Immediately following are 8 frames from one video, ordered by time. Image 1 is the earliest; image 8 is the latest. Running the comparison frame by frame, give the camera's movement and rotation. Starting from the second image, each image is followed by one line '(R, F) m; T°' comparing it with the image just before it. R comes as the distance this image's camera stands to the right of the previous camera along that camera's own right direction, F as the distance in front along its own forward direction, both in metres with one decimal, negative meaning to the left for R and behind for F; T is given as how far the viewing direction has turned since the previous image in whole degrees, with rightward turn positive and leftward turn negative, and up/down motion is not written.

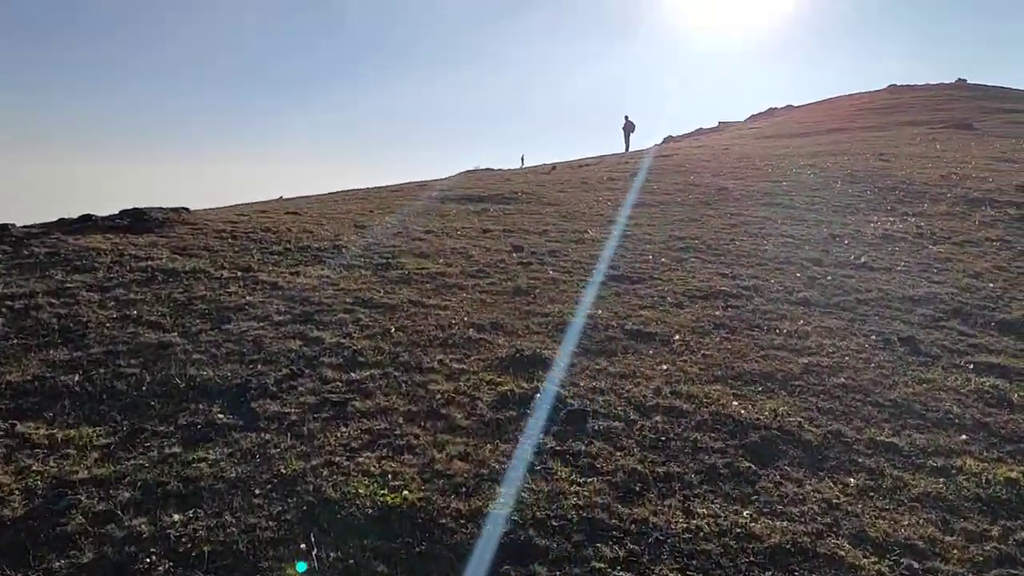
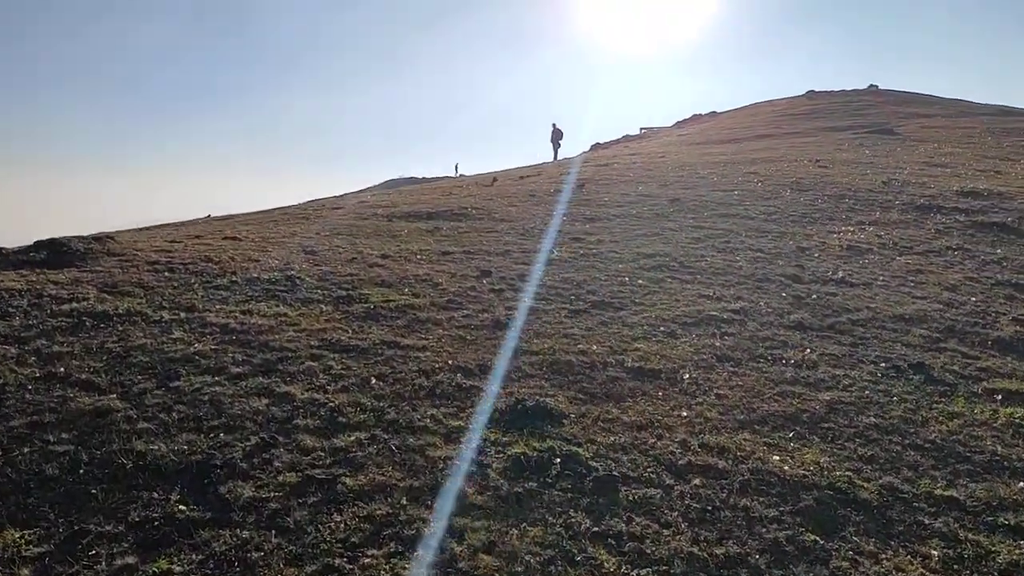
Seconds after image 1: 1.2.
(-0.8, +1.4) m; +5°
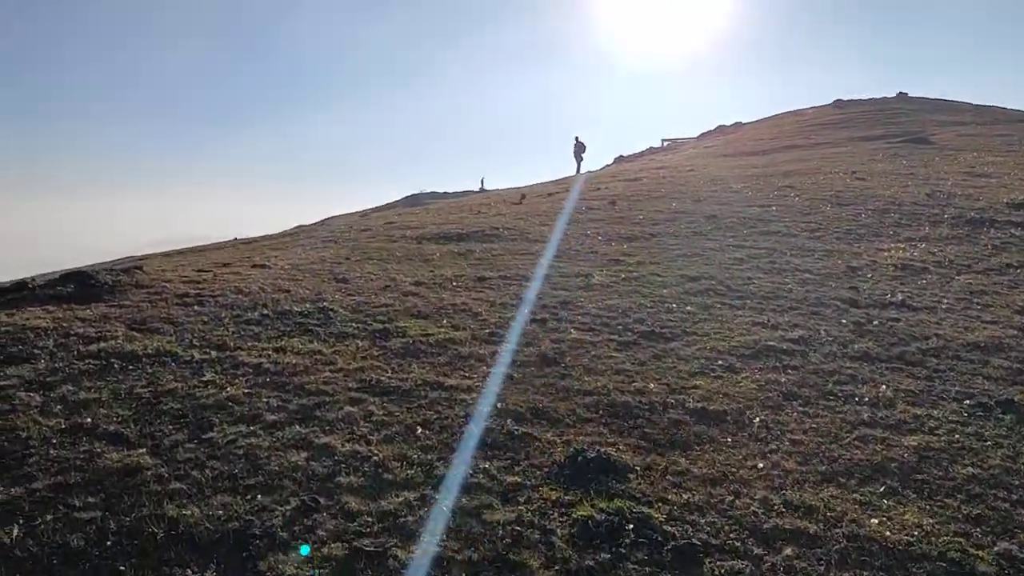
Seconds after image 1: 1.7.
(-0.4, +0.8) m; -1°
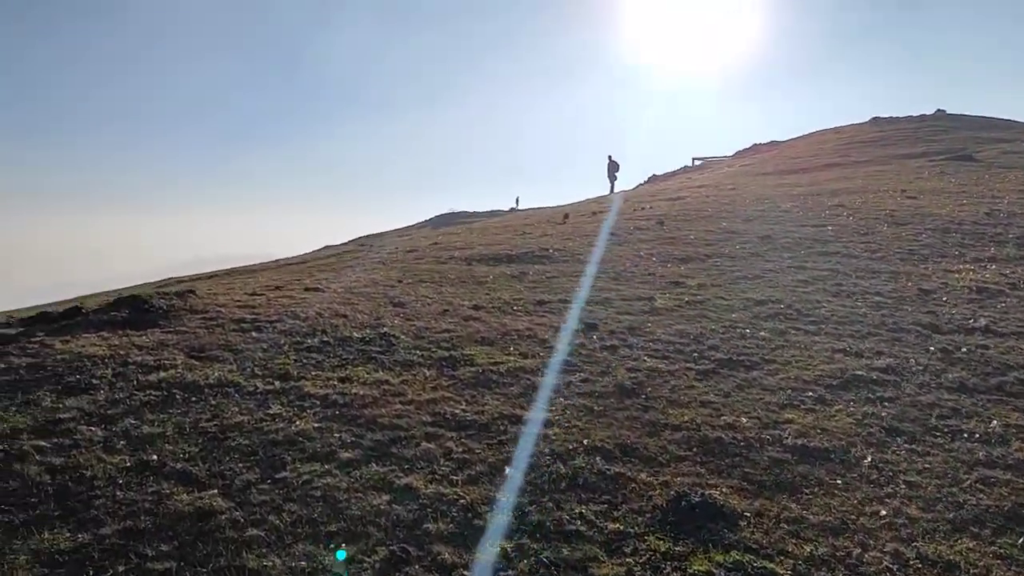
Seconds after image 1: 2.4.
(-0.7, +0.6) m; -2°
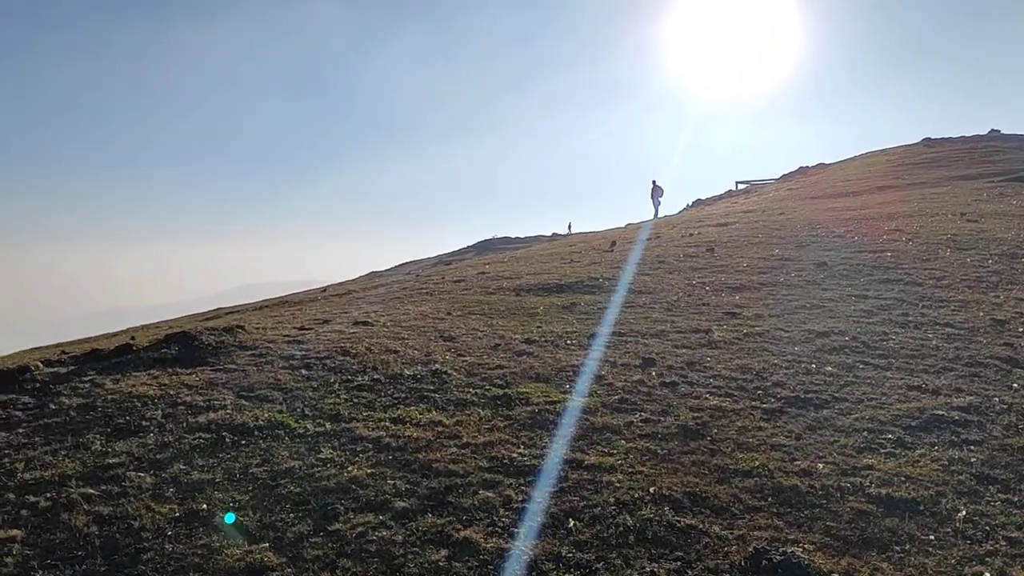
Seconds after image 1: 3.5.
(-0.2, +0.5) m; -3°
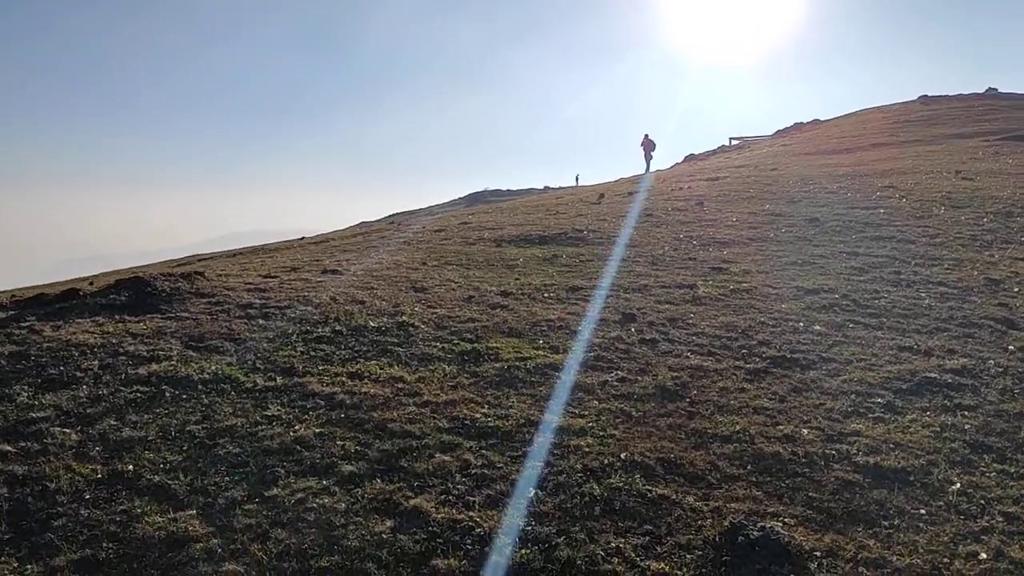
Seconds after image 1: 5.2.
(+0.3, +0.8) m; +1°
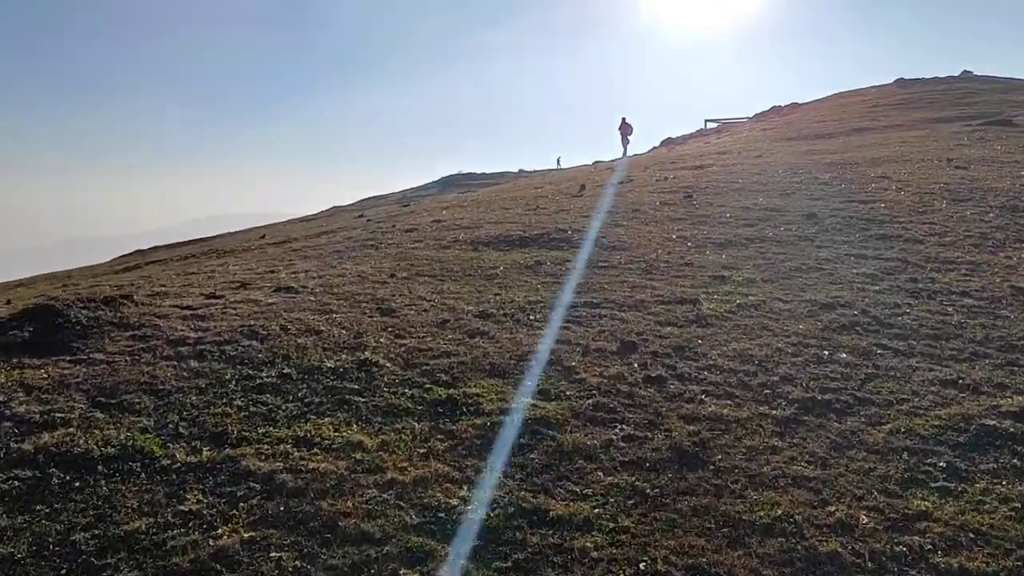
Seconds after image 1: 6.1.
(-0.1, +2.0) m; +2°
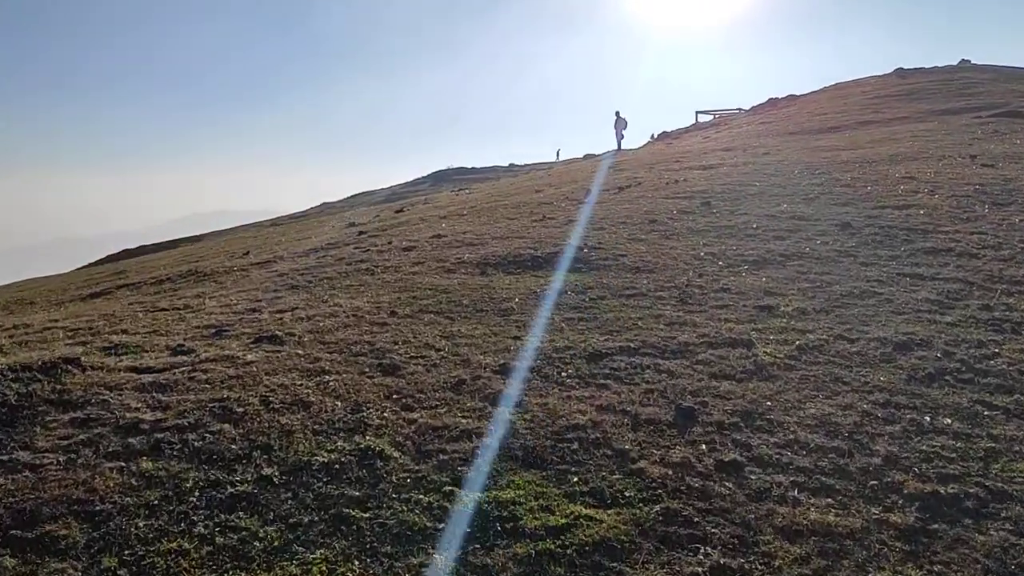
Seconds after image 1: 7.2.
(-0.5, +2.3) m; +1°
